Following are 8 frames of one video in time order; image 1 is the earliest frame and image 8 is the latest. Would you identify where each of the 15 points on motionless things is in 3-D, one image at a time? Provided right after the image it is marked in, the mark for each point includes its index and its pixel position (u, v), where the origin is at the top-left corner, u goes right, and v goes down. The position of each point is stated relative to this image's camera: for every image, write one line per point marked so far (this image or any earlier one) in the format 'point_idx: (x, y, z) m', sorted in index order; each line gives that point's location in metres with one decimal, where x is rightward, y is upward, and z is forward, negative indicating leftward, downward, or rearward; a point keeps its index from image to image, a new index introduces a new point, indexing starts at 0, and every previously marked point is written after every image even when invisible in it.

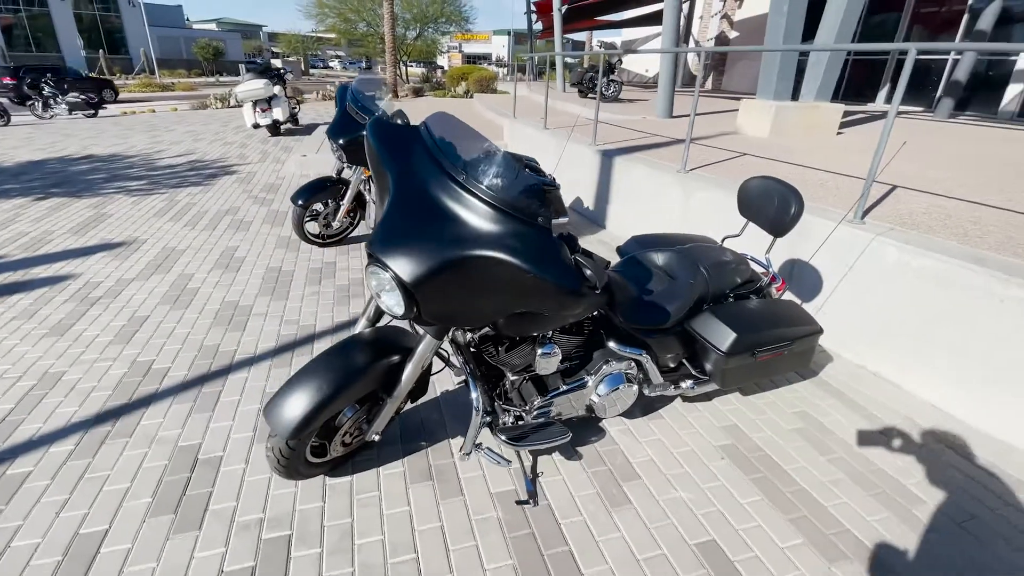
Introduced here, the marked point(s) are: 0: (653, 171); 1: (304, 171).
0: (+1.3, +1.0, +4.6) m
1: (-2.9, +1.6, +7.3) m
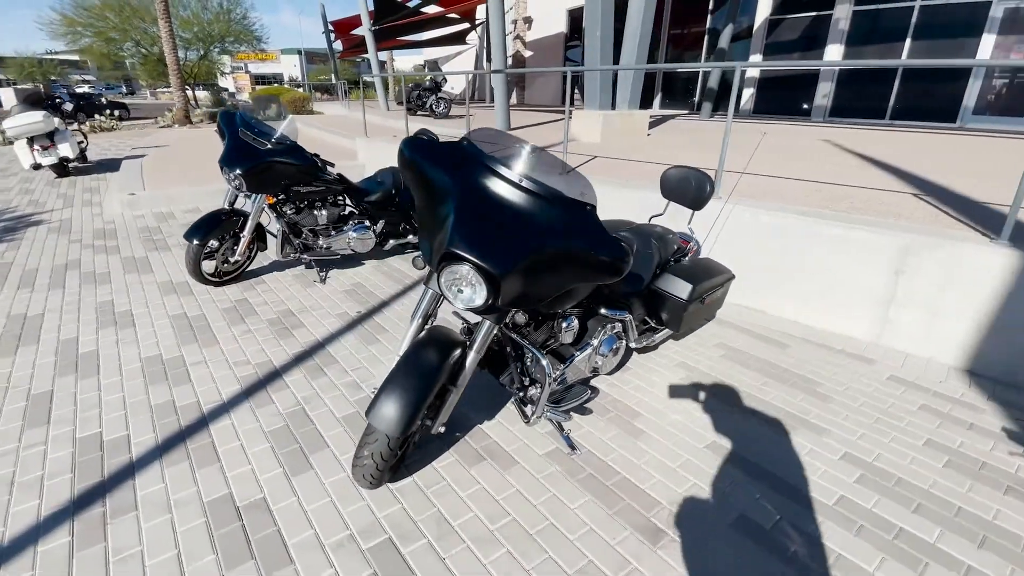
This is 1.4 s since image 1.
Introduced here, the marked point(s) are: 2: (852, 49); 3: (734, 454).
0: (+0.3, +1.1, +5.2) m
1: (-4.6, +0.9, +6.4) m
2: (+7.5, +5.3, +11.4) m
3: (+1.1, -0.8, +2.5) m
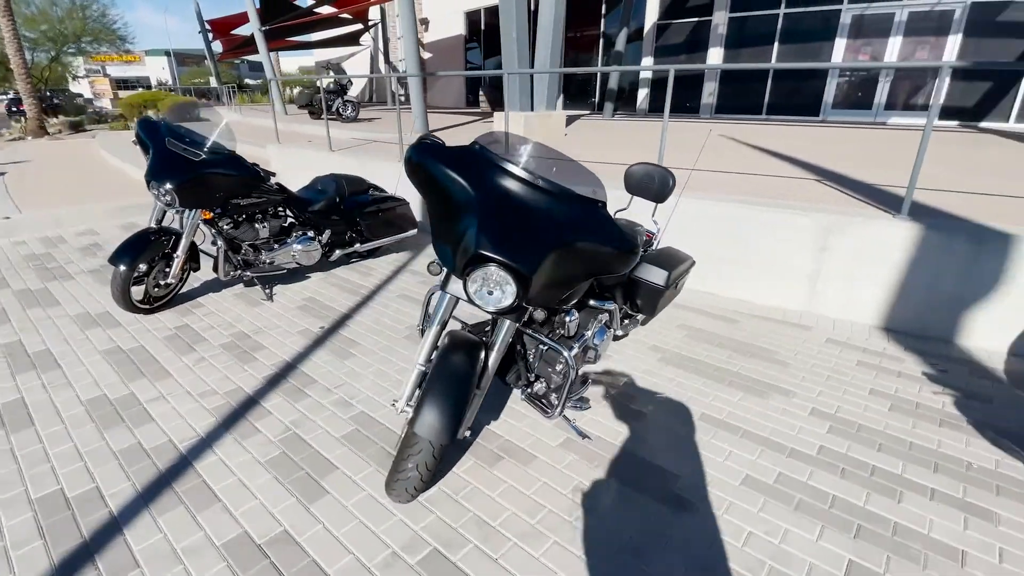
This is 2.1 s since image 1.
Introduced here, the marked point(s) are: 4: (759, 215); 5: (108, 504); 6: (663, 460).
0: (-0.3, +1.1, +5.3) m
1: (-5.3, +0.5, +5.5) m
2: (+5.3, +5.7, +12.6) m
3: (+1.1, -0.7, +2.7) m
4: (+1.9, +0.6, +3.9) m
5: (-1.7, -0.9, +2.2) m
6: (+0.7, -0.8, +2.4) m
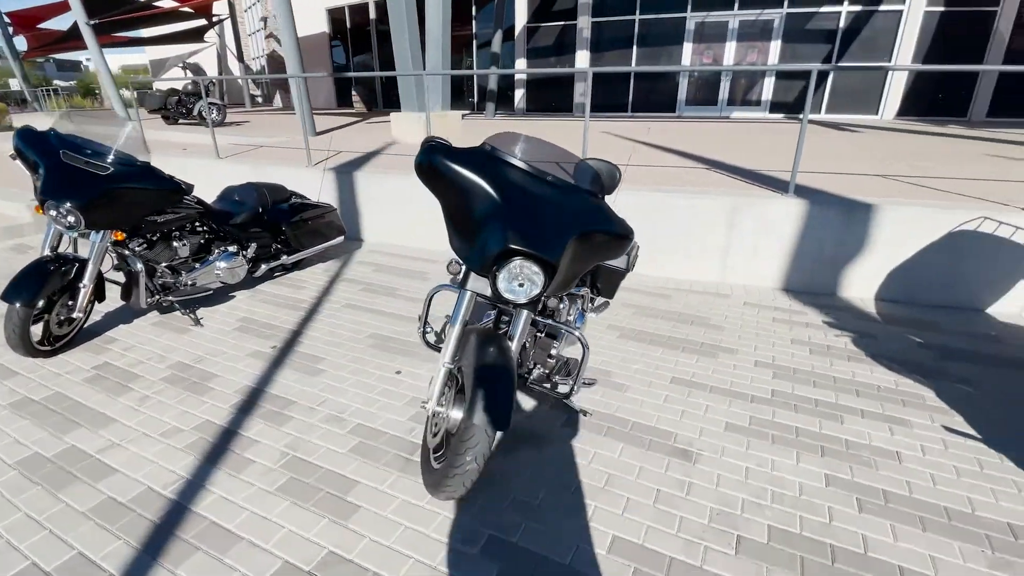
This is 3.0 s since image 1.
0: (-1.1, +1.1, +5.2) m
1: (-5.9, 0.0, +4.3) m
2: (+2.2, +6.2, +13.6) m
3: (+1.1, -0.5, +3.1) m
4: (+1.4, +0.7, +4.4) m
5: (-1.5, -1.0, +1.9) m
6: (+0.8, -0.7, +2.7) m
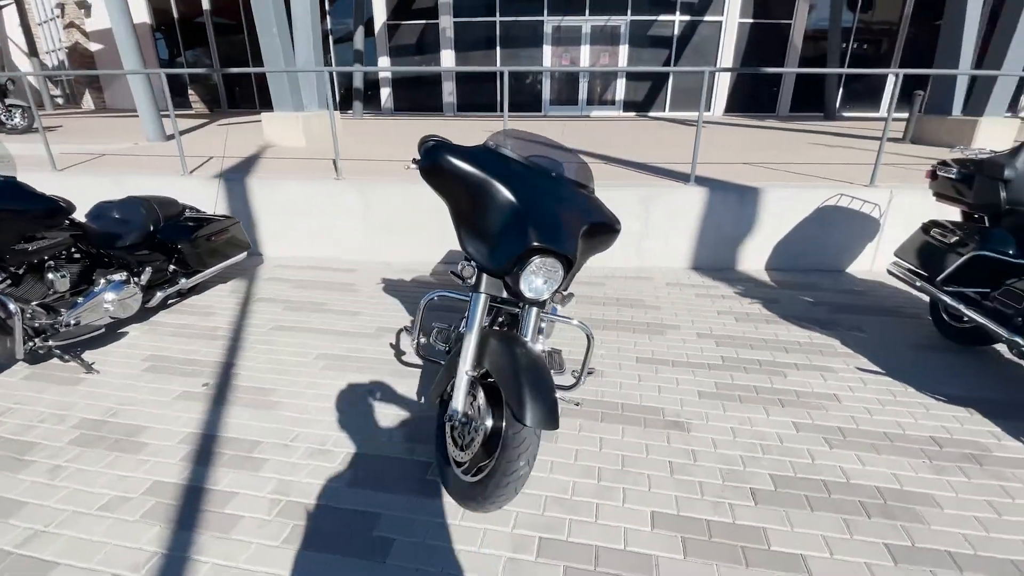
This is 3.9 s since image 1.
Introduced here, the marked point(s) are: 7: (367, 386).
0: (-1.9, +1.0, +4.8) m
1: (-6.1, -0.6, +2.7) m
2: (-1.4, +6.2, +13.7) m
3: (+0.9, -0.4, +3.3) m
4: (+0.7, +0.9, +4.6) m
5: (-1.2, -1.1, +1.5) m
6: (+0.7, -0.6, +2.9) m
7: (-1.0, -0.6, +3.0) m
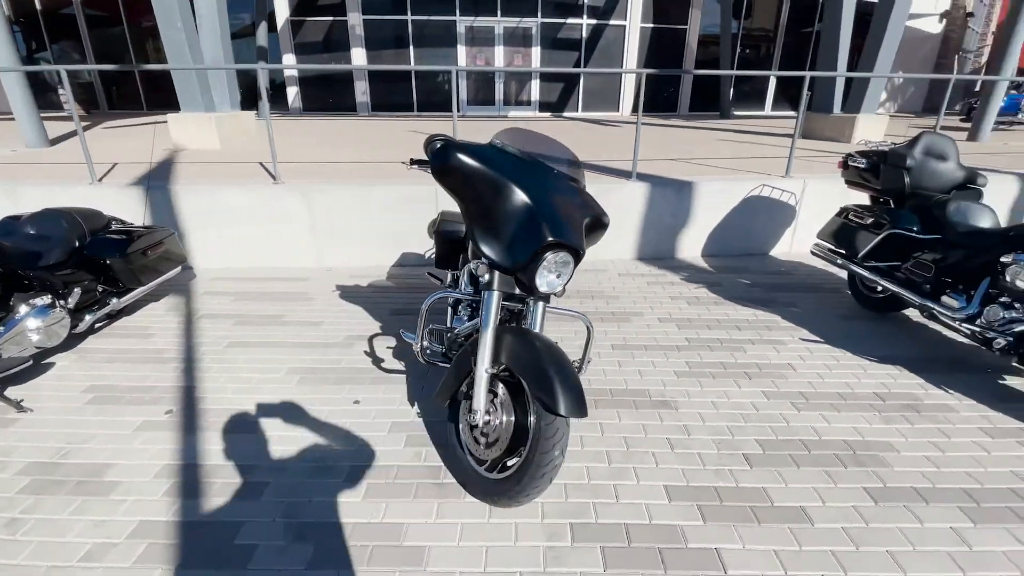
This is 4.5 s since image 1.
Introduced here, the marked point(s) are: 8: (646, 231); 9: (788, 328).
0: (-2.3, +0.9, +4.5) m
1: (-6.1, -0.9, +1.7) m
2: (-3.6, +6.0, +13.3) m
3: (+0.8, -0.4, +3.5) m
4: (+0.3, +0.9, +4.8) m
5: (-1.0, -1.2, +1.4) m
6: (+0.7, -0.6, +3.0) m
7: (-1.1, -0.6, +2.8) m
8: (+1.3, +0.6, +5.0) m
9: (+2.0, -0.3, +3.7) m
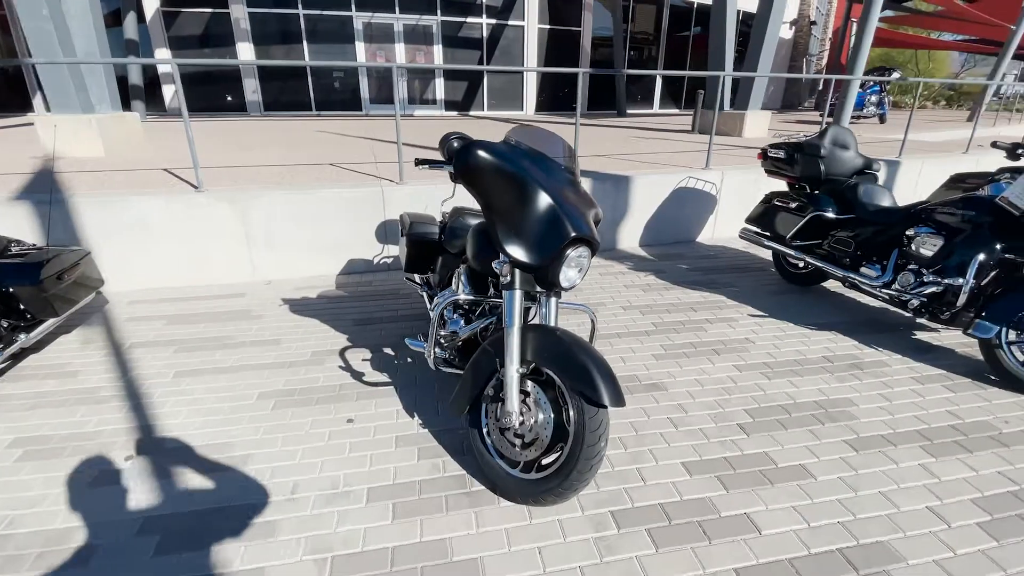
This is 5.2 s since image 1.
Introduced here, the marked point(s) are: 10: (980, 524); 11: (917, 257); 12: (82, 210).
0: (-2.7, +0.7, +4.0) m
1: (-5.7, -1.3, +0.6) m
2: (-6.0, +5.7, +12.4) m
3: (+0.6, -0.3, +3.6) m
4: (-0.2, +0.9, +4.8) m
5: (-0.6, -1.2, +1.2) m
6: (+0.6, -0.5, +3.1) m
7: (-1.1, -0.7, +2.6) m
8: (+0.8, +0.6, +5.2) m
9: (+1.7, -0.1, +4.1) m
10: (+1.9, -0.9, +2.1) m
11: (+2.7, +0.2, +3.4) m
12: (-3.2, +0.6, +3.9) m
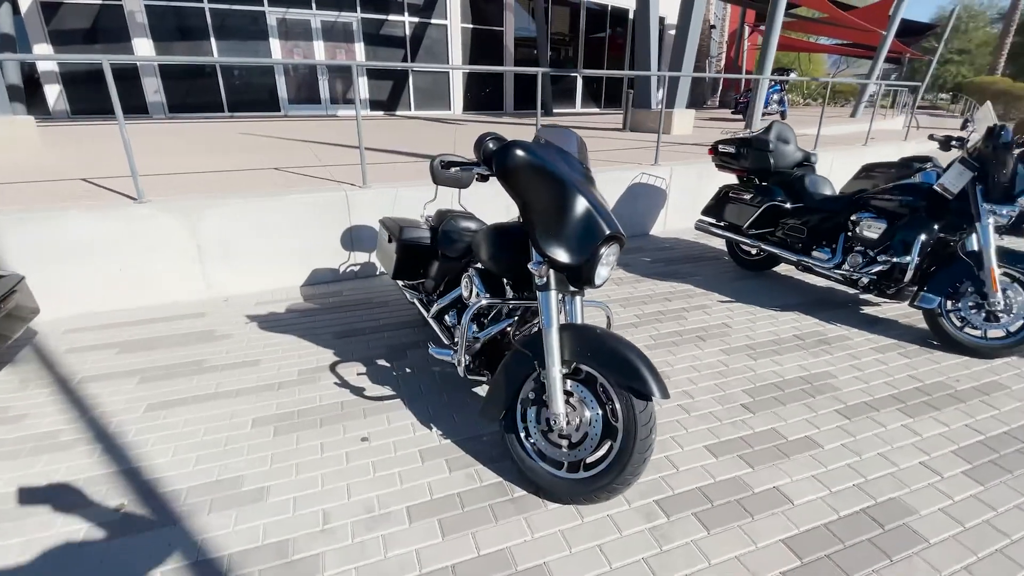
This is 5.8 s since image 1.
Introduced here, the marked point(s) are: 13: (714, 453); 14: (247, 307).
0: (-2.8, +0.5, +3.6) m
1: (-5.2, -1.7, -0.3) m
2: (-7.7, +5.3, +11.3) m
3: (+0.5, -0.3, +3.6) m
4: (-0.5, +0.9, +4.7) m
5: (-0.3, -1.3, +1.1) m
6: (+0.6, -0.5, +3.2) m
7: (-0.9, -0.8, +2.4) m
8: (+0.4, +0.7, +5.3) m
9: (+1.6, 0.0, +4.3) m
10: (+2.1, -0.8, +2.3) m
11: (+2.6, +0.4, +3.8) m
12: (-3.3, +0.4, +3.4) m
13: (+0.9, -0.8, +2.4) m
14: (-2.0, -0.1, +3.9) m
